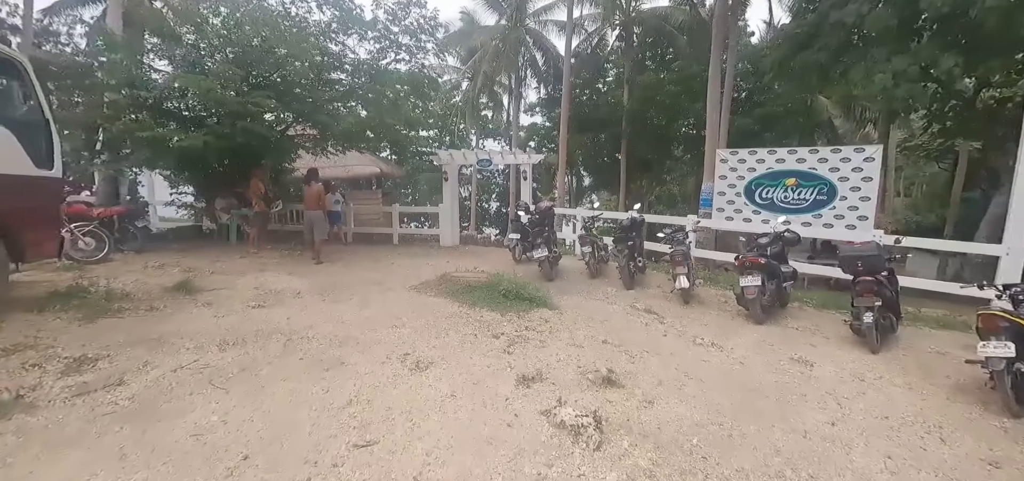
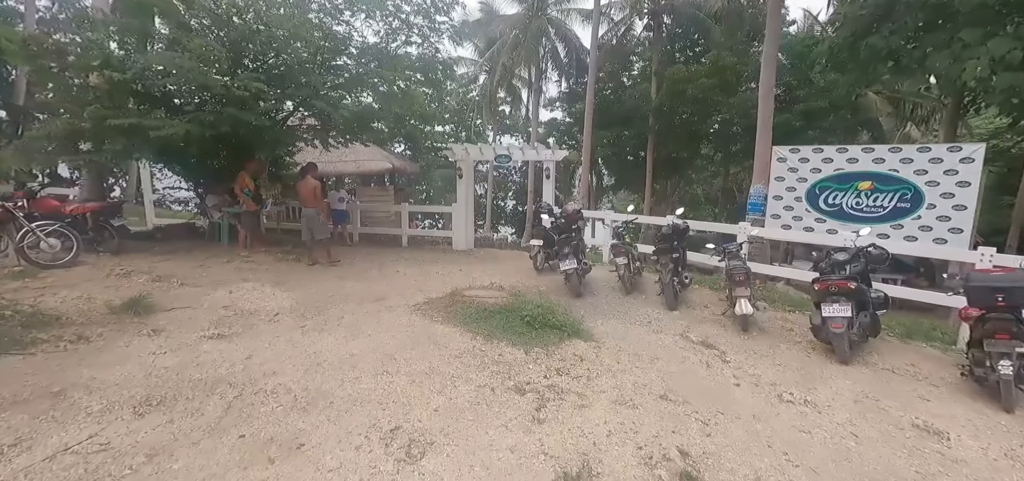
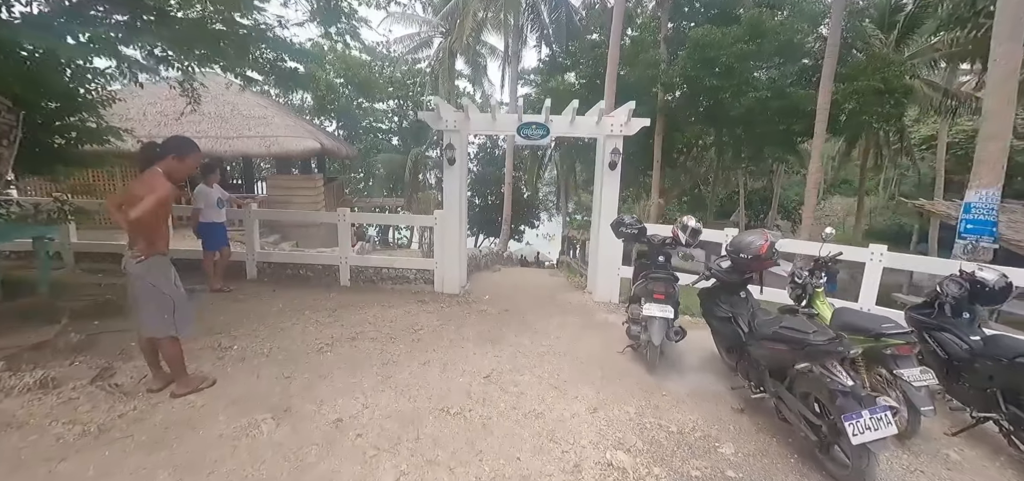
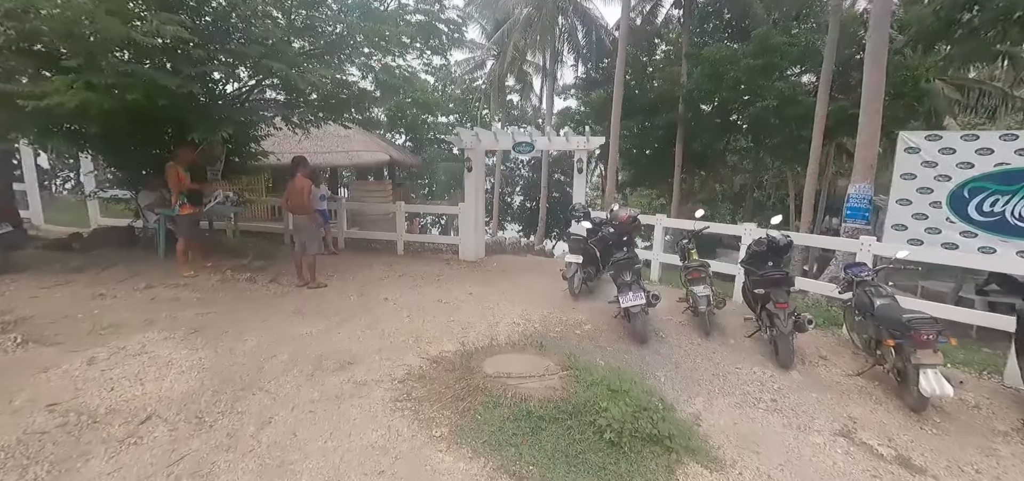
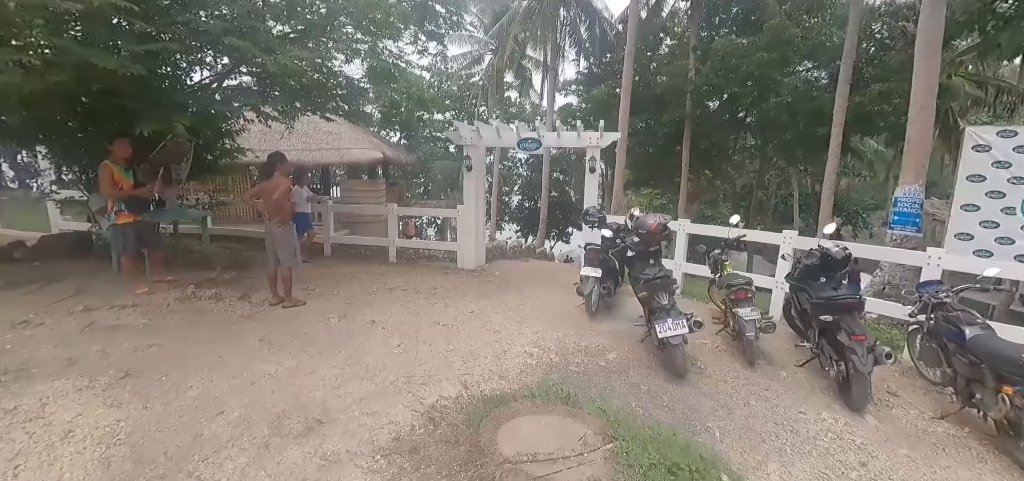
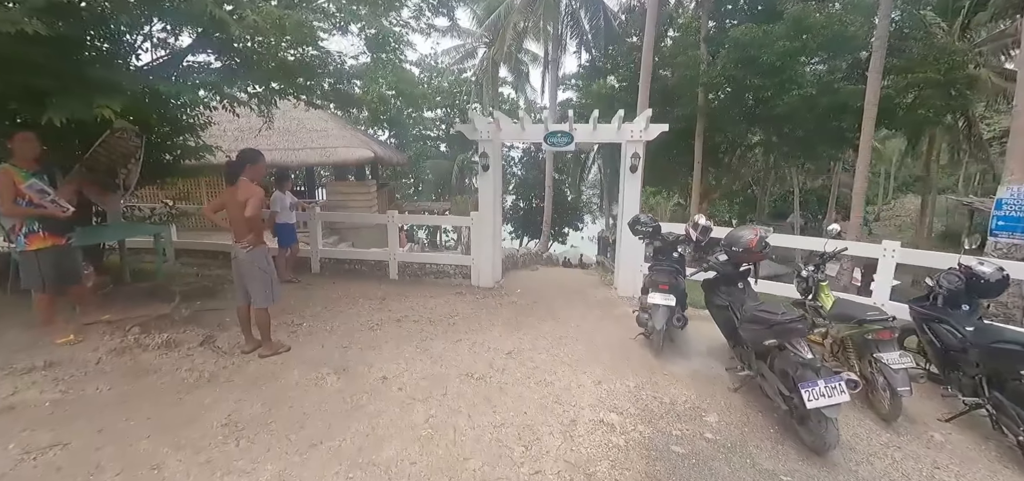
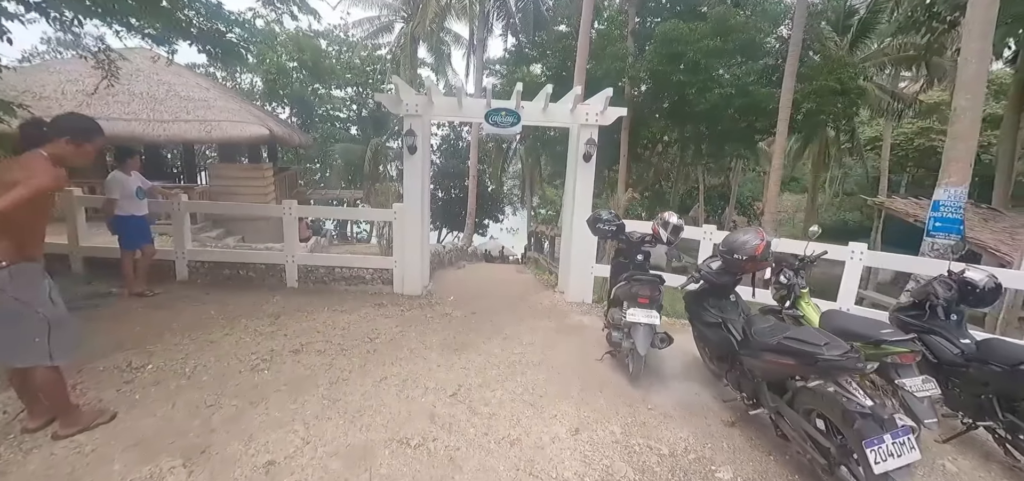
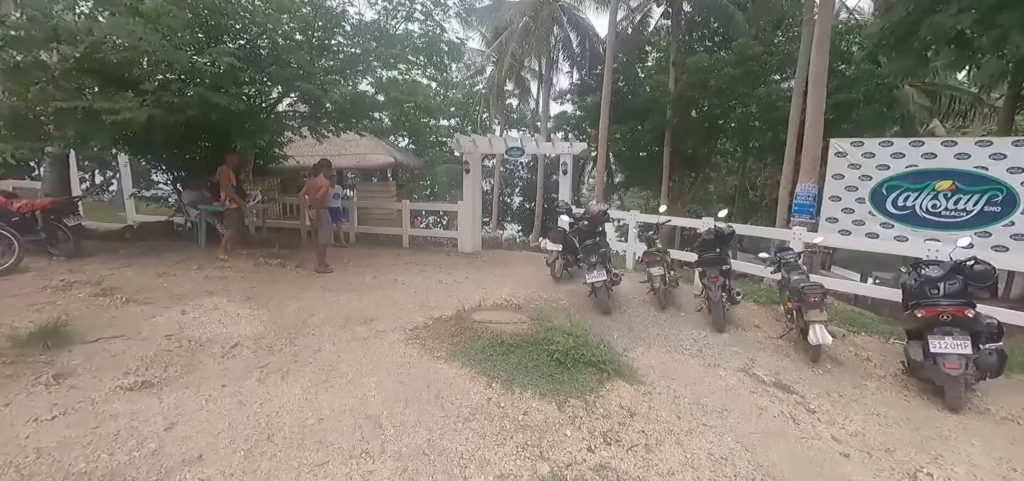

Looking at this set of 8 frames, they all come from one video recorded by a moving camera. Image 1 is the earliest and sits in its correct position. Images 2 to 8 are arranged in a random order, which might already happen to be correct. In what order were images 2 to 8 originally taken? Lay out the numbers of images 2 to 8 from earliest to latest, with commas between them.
2, 8, 4, 5, 6, 3, 7
